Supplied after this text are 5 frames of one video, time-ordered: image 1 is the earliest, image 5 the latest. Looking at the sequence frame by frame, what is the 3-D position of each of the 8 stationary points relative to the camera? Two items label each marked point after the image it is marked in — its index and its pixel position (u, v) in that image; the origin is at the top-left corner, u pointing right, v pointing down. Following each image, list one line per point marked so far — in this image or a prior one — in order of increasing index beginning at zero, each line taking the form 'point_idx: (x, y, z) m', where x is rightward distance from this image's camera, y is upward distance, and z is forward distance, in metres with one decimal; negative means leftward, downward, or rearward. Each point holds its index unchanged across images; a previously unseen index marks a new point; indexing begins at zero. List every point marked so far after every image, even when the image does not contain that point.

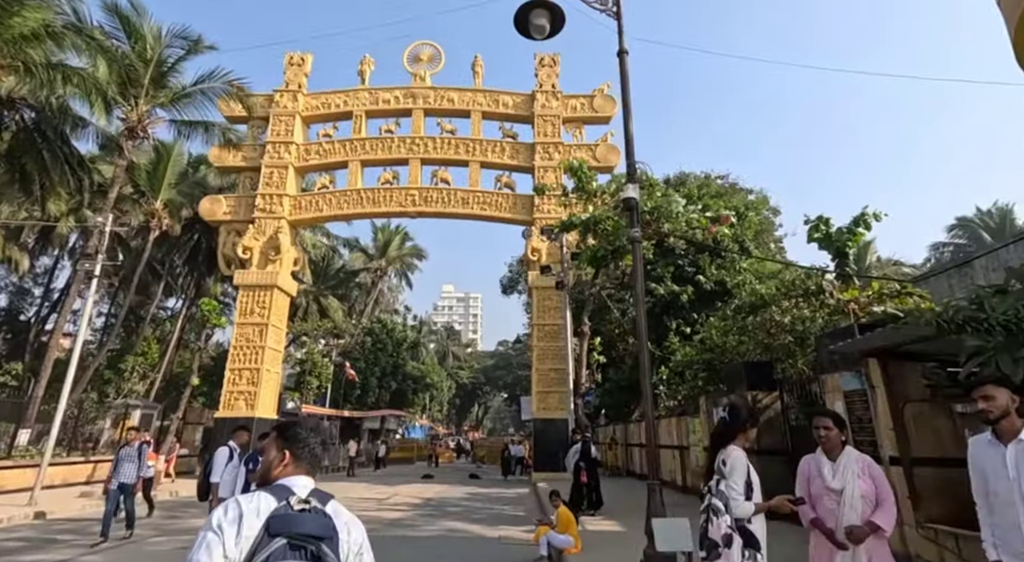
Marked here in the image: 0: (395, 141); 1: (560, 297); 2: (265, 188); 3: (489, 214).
0: (-3.6, +4.3, +17.2) m
1: (+1.4, -0.4, +15.4) m
2: (-7.5, +2.8, +16.6) m
3: (-0.7, +2.0, +16.3) m
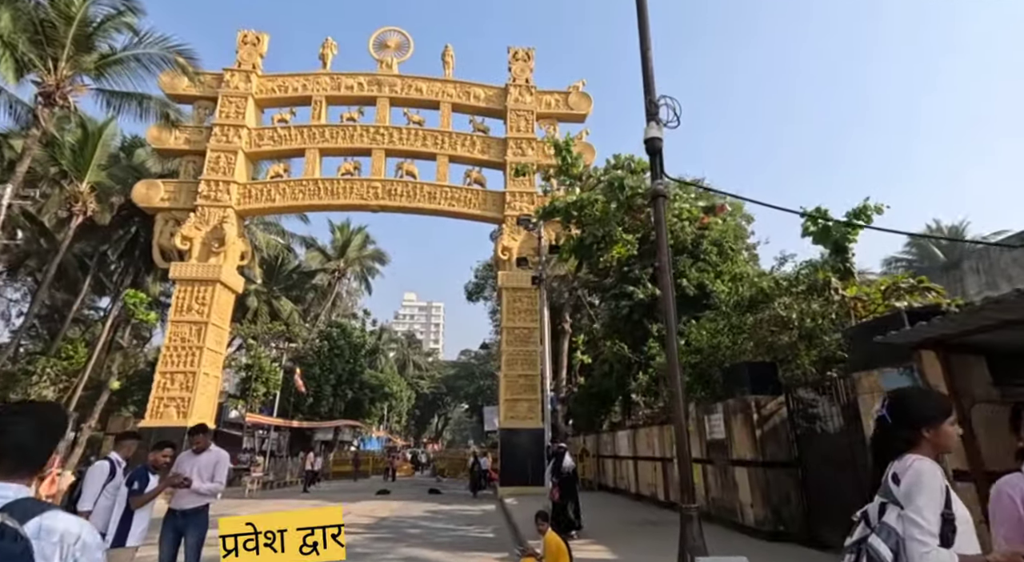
0: (-4.5, +4.4, +16.1) m
1: (+0.6, -0.4, +14.5) m
2: (-8.3, +3.0, +15.2) m
3: (-1.5, +2.0, +15.3) m
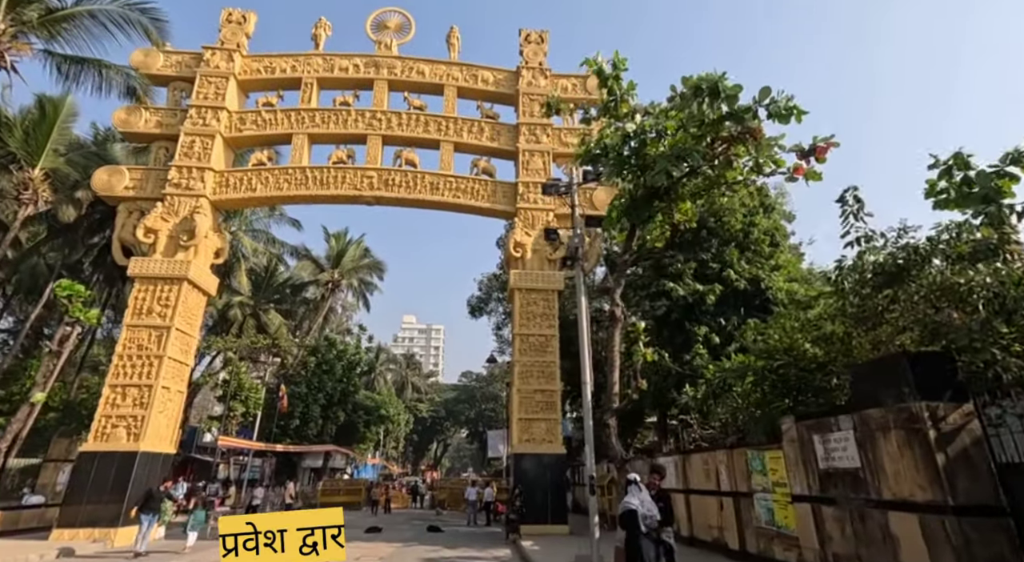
0: (-4.1, +4.3, +14.3) m
1: (+0.9, -0.5, +12.5) m
2: (-8.0, +3.0, +13.4) m
3: (-1.2, +1.9, +13.4) m
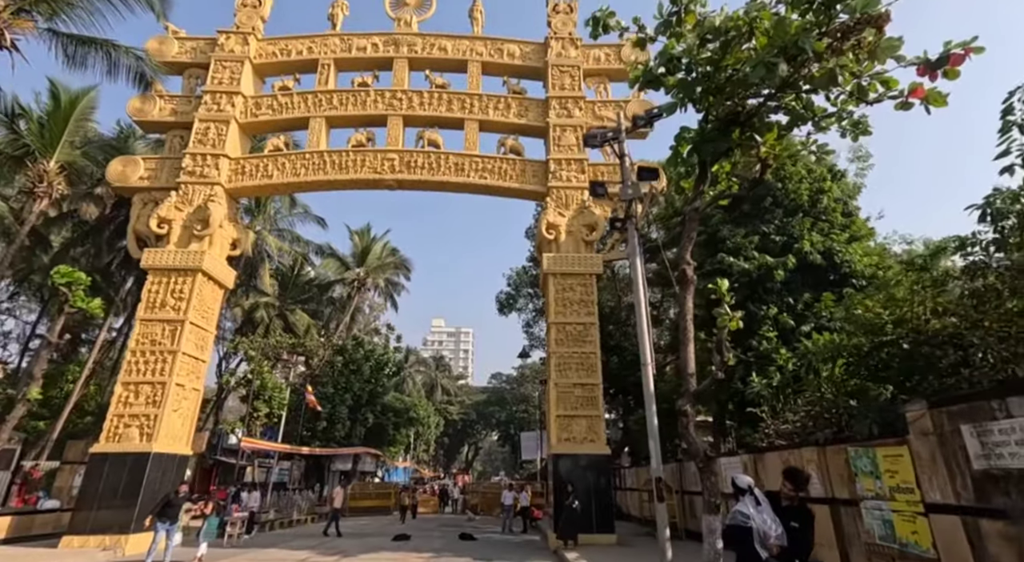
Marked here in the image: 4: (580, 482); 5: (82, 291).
0: (-3.4, +4.5, +13.5) m
1: (+1.6, -0.1, +11.4) m
2: (-7.3, +3.1, +12.7) m
3: (-0.5, +2.2, +12.4) m
4: (+1.2, -3.6, +10.0) m
5: (-6.7, -0.2, +8.6) m
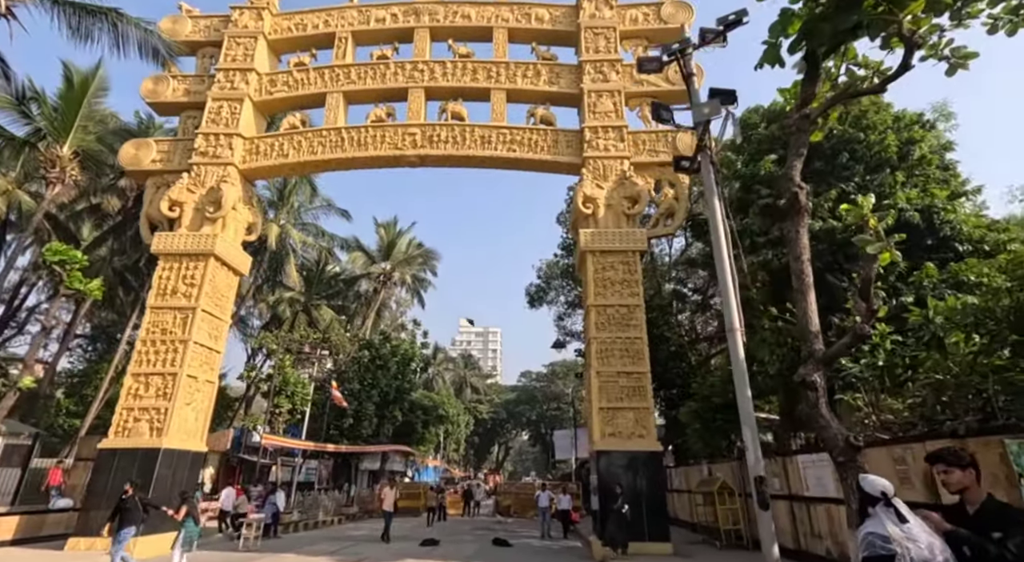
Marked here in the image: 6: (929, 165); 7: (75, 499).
0: (-2.7, +4.9, +12.6) m
1: (+2.2, +0.3, +10.3) m
2: (-6.6, +3.4, +12.1) m
3: (+0.2, +2.6, +11.4) m
4: (+1.8, -3.2, +8.9) m
5: (-6.2, +0.1, +7.9) m
6: (+5.6, +1.6, +7.4) m
7: (-9.1, -4.5, +11.5) m
